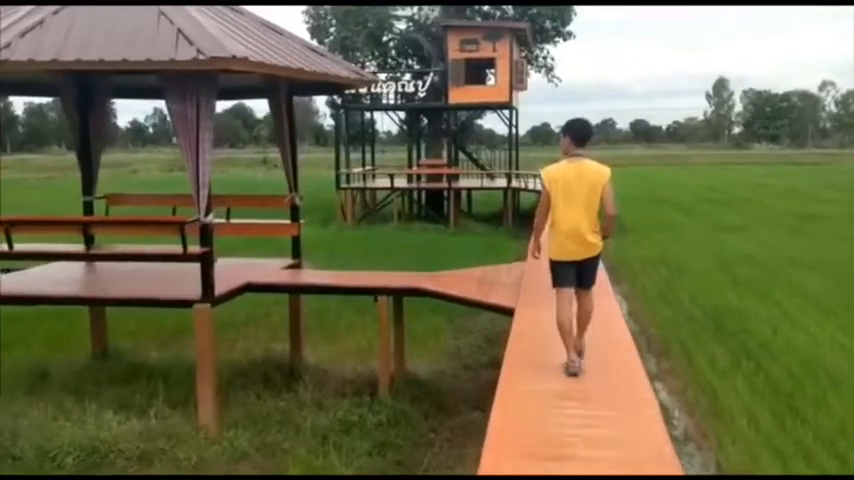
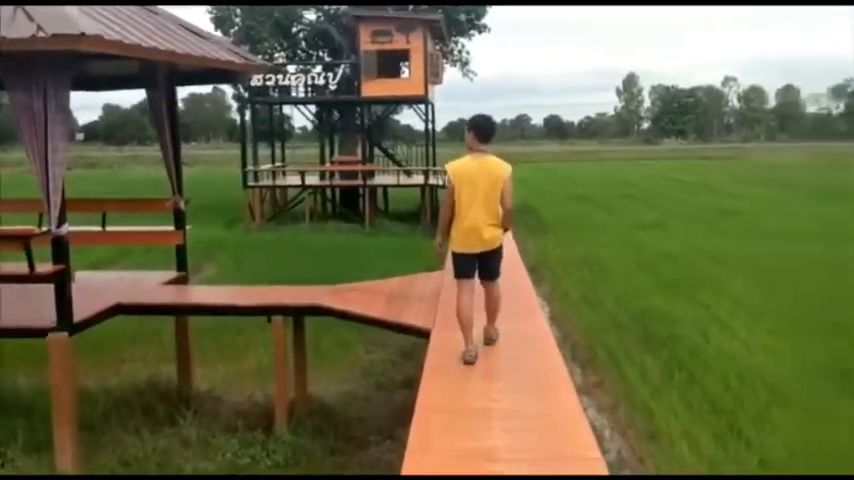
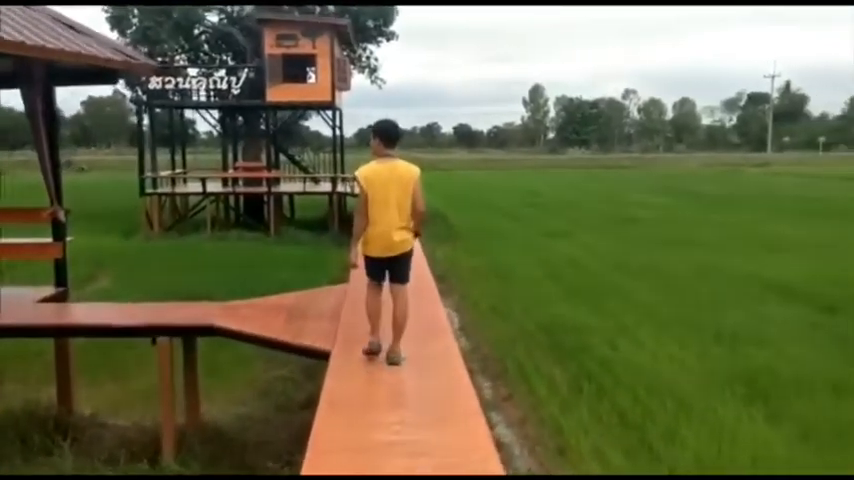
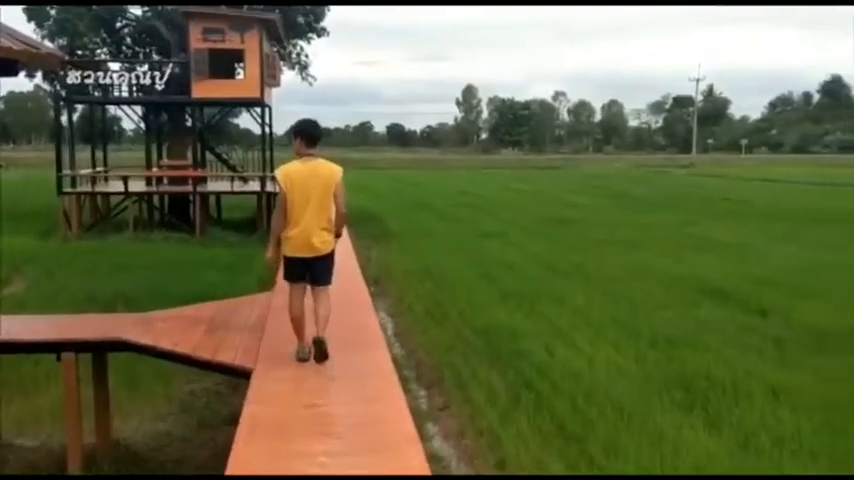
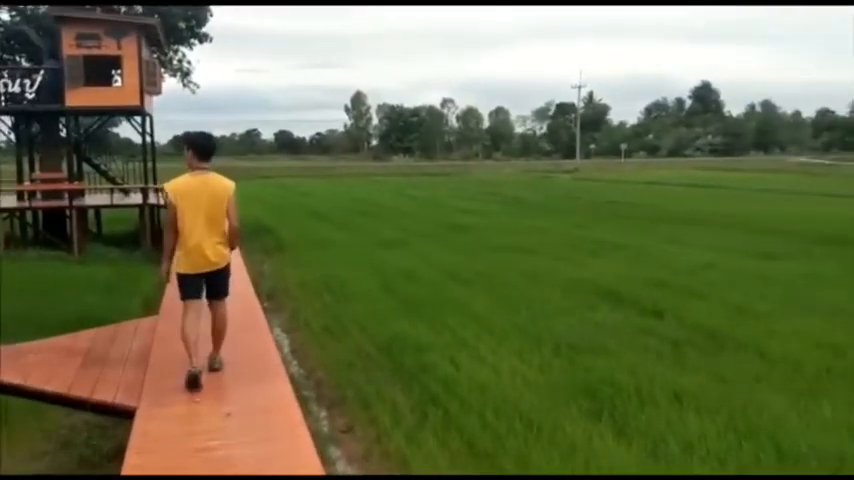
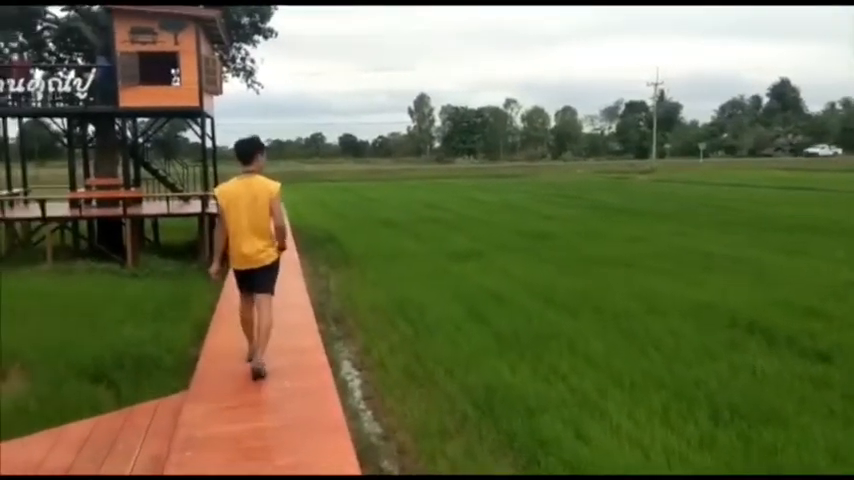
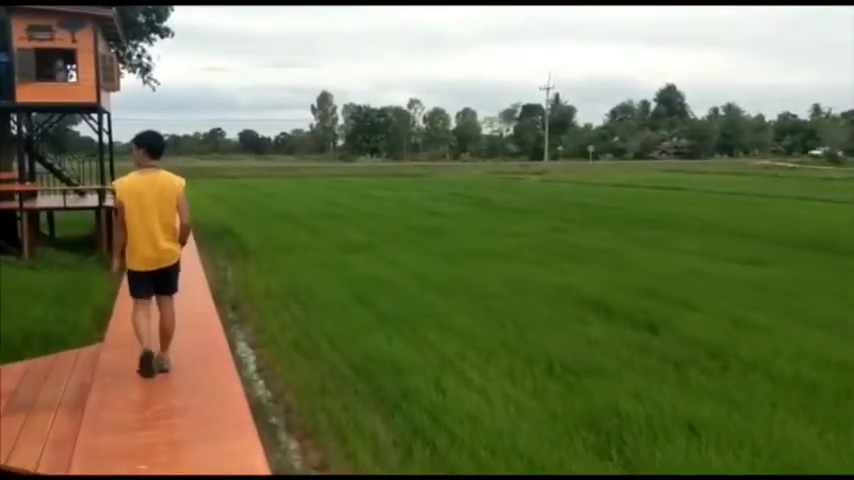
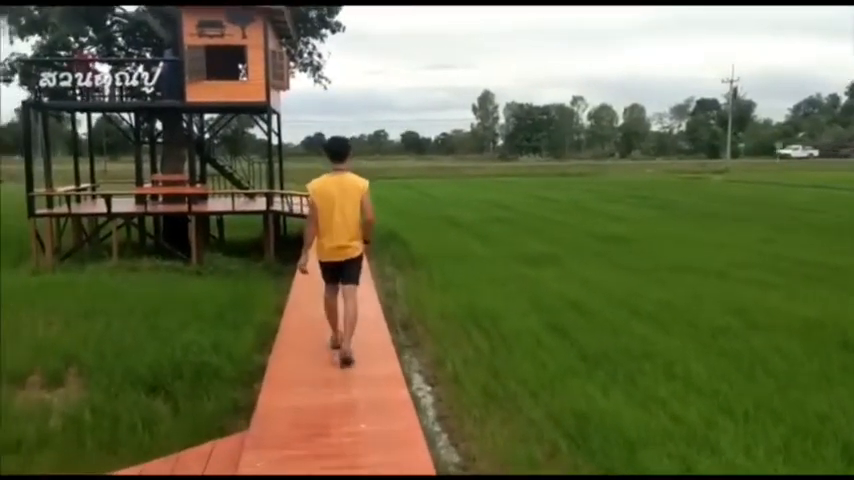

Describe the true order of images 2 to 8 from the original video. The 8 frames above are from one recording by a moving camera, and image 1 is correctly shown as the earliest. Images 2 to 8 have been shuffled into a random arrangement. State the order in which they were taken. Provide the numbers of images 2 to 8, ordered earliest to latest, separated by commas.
2, 3, 4, 5, 7, 6, 8
